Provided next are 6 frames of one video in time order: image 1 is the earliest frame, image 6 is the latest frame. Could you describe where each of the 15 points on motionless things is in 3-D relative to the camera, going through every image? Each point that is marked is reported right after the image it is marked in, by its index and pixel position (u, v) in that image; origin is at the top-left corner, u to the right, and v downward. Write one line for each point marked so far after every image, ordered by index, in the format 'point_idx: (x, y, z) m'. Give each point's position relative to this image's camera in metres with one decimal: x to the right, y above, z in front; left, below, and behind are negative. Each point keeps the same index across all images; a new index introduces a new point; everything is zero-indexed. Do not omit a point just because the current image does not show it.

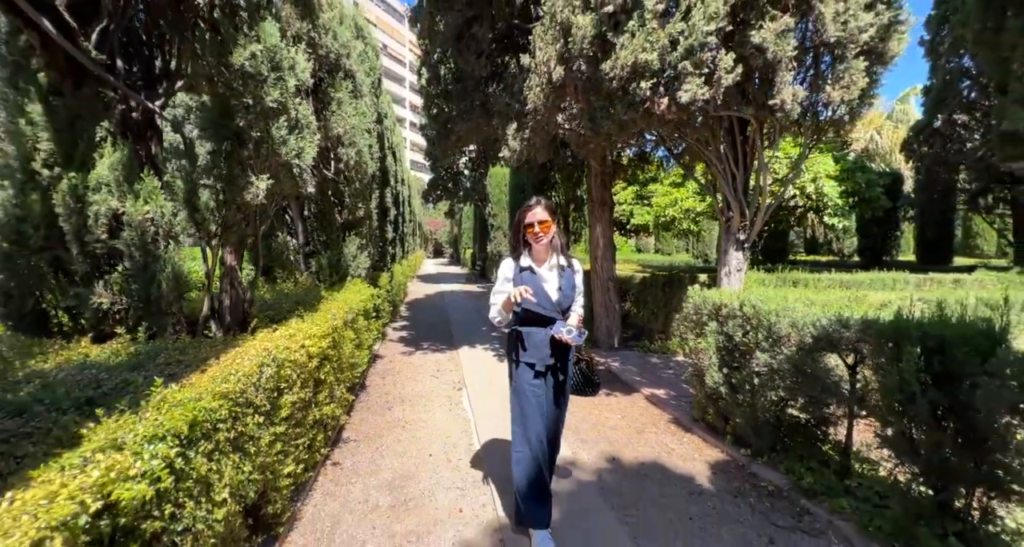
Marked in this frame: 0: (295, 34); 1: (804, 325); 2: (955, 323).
0: (-1.9, +2.1, +3.7) m
1: (+2.1, -0.4, +3.1) m
2: (+2.5, -0.3, +2.4) m
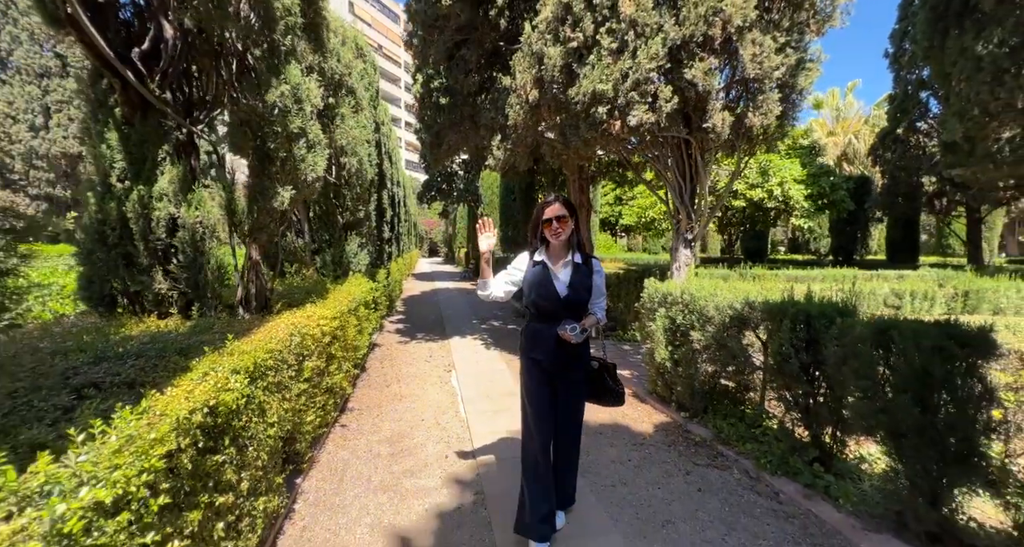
0: (-2.1, +2.2, +4.4) m
1: (+1.9, -0.3, +3.9) m
2: (+2.3, -0.2, +3.2) m
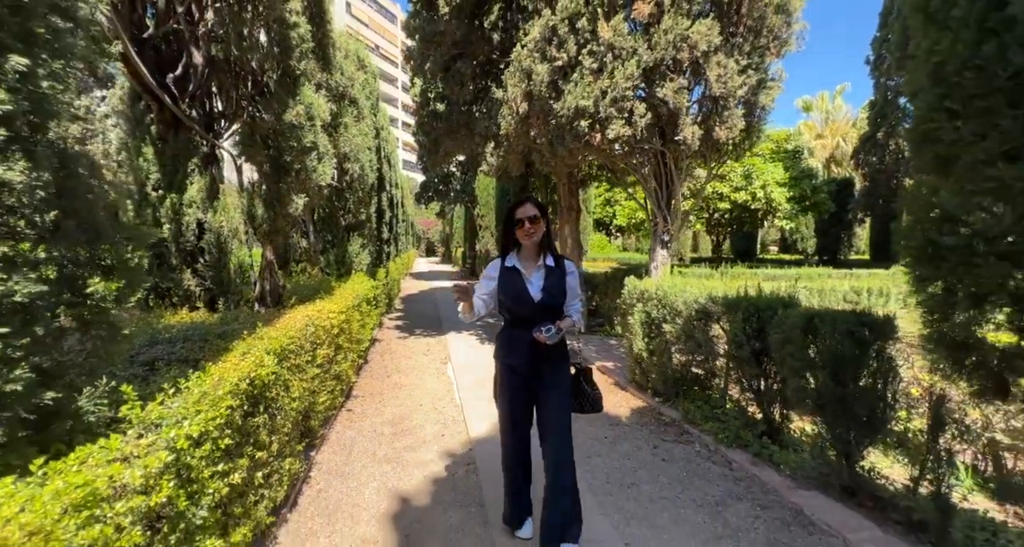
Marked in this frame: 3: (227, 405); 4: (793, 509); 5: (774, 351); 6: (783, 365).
0: (-2.2, +2.2, +4.8) m
1: (+1.8, -0.3, +4.3) m
2: (+2.2, -0.2, +3.6) m
3: (-1.3, -0.6, +1.9) m
4: (+1.9, -1.6, +2.9) m
5: (+2.1, -0.6, +3.3) m
6: (+2.1, -0.7, +3.2) m
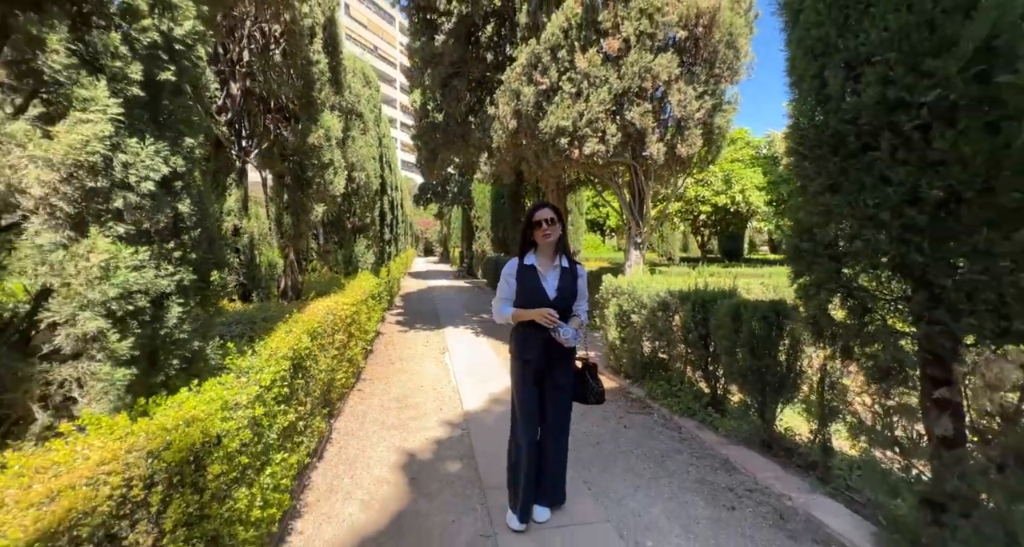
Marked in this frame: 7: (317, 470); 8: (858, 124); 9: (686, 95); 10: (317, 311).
0: (-2.4, +2.2, +5.5) m
1: (+1.7, -0.3, +5.0) m
2: (+2.1, -0.2, +4.4) m
3: (-1.4, -0.6, +2.6) m
4: (+1.8, -1.6, +3.6) m
5: (+1.9, -0.6, +4.1) m
6: (+1.9, -0.7, +3.9) m
7: (-1.6, -1.6, +3.5) m
8: (+1.8, +0.8, +2.2) m
9: (+2.1, +2.2, +5.2) m
10: (-1.9, -0.4, +4.2) m
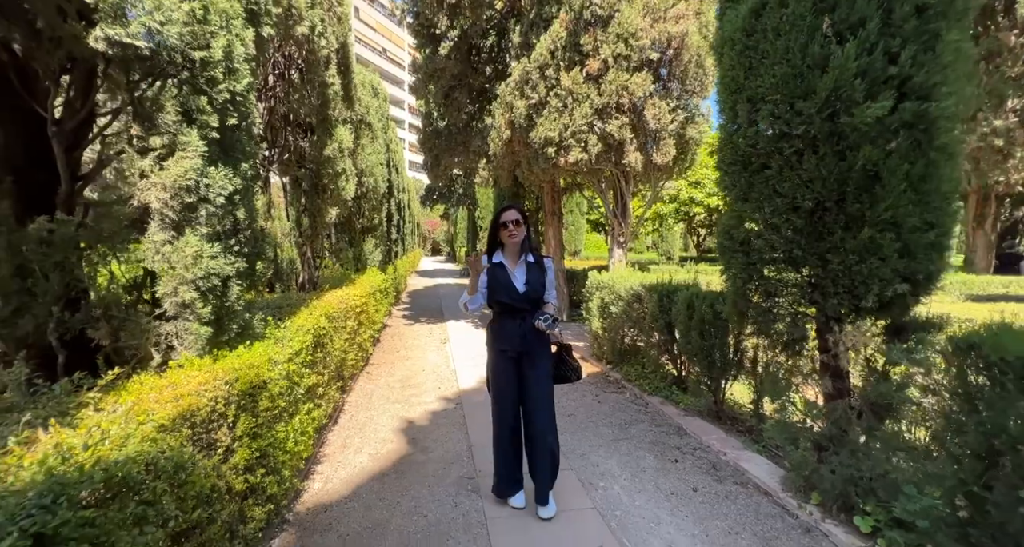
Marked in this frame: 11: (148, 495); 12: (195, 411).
0: (-2.5, +2.3, +6.2) m
1: (+1.6, -0.2, +5.6) m
2: (+2.0, -0.1, +5.0) m
3: (-1.6, -0.5, +3.2) m
4: (+1.6, -1.5, +4.2) m
5: (+1.8, -0.5, +4.6) m
6: (+1.8, -0.6, +4.5) m
7: (-1.7, -1.5, +4.1) m
8: (+1.6, +0.8, +2.8) m
9: (+2.0, +2.2, +5.8) m
10: (-2.1, -0.3, +4.9) m
11: (-1.2, -0.7, +1.4) m
12: (-1.3, -0.6, +1.7) m
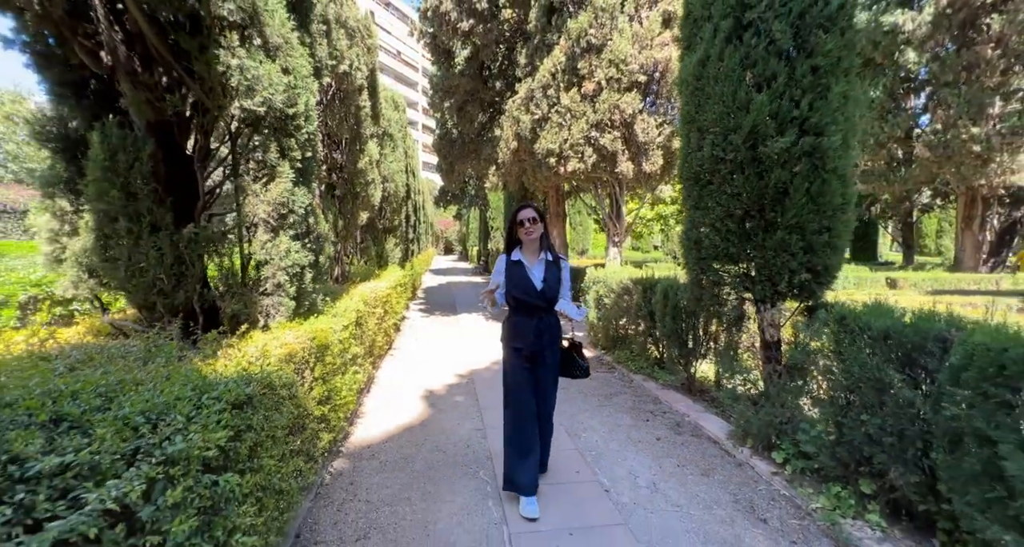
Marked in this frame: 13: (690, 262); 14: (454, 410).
0: (-2.4, +2.4, +7.1) m
1: (+1.6, -0.1, +6.4) m
2: (+2.0, -0.1, +5.7) m
3: (-1.5, -0.4, +4.1) m
4: (+1.7, -1.5, +5.0) m
5: (+1.8, -0.5, +5.4) m
6: (+1.8, -0.6, +5.3) m
7: (-1.7, -1.5, +5.0) m
8: (+1.6, +0.9, +3.5) m
9: (+2.1, +2.3, +6.5) m
10: (-2.0, -0.2, +5.8) m
11: (-1.2, -0.6, +2.2) m
12: (-1.3, -0.5, +2.6) m
13: (+1.6, +0.1, +3.9) m
14: (-0.6, -1.5, +4.7) m
